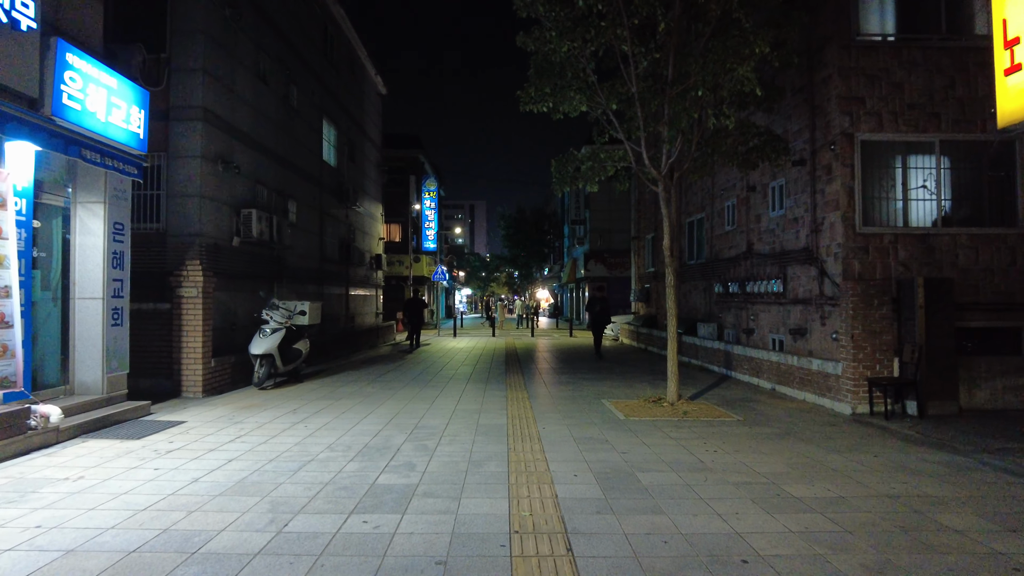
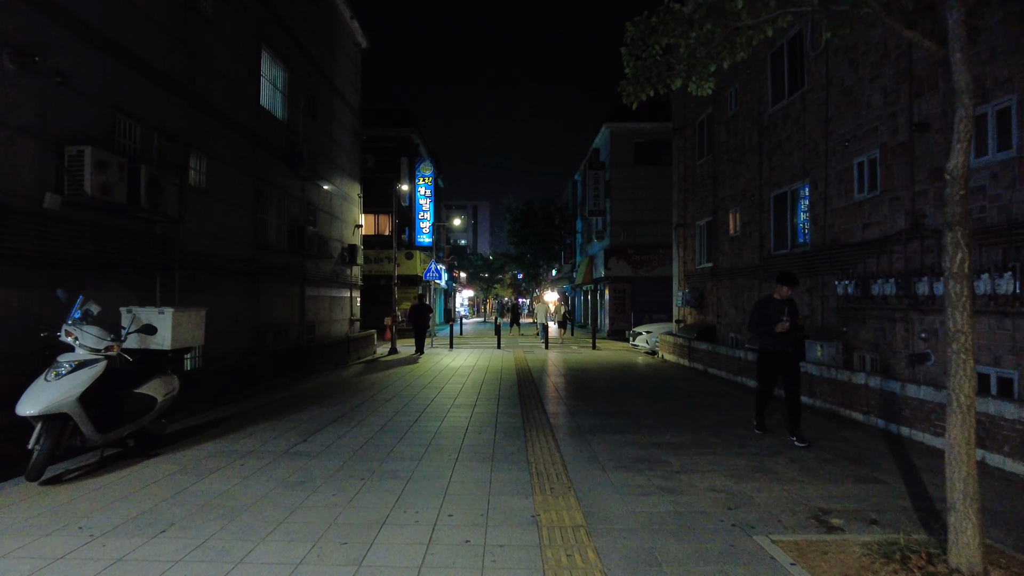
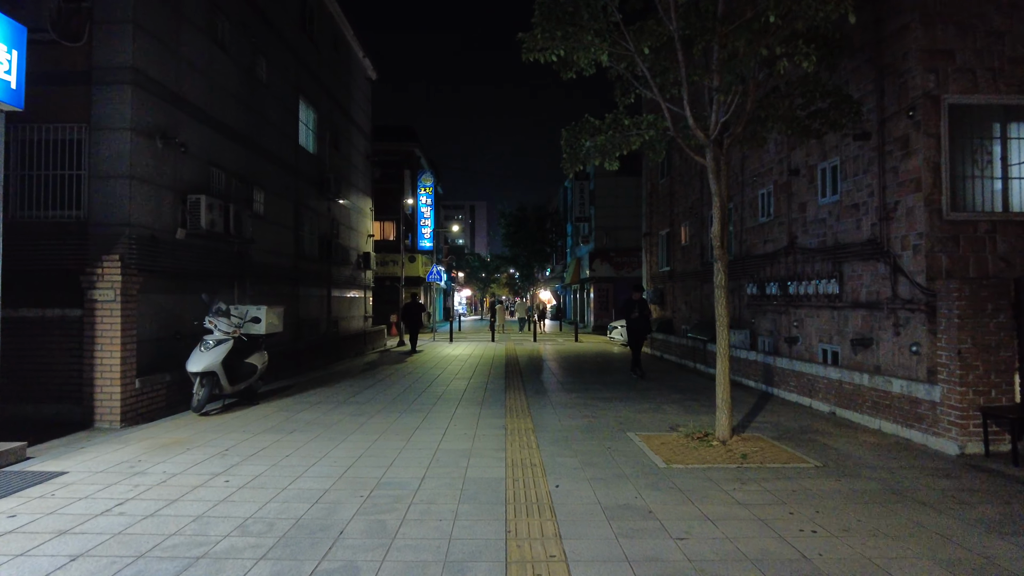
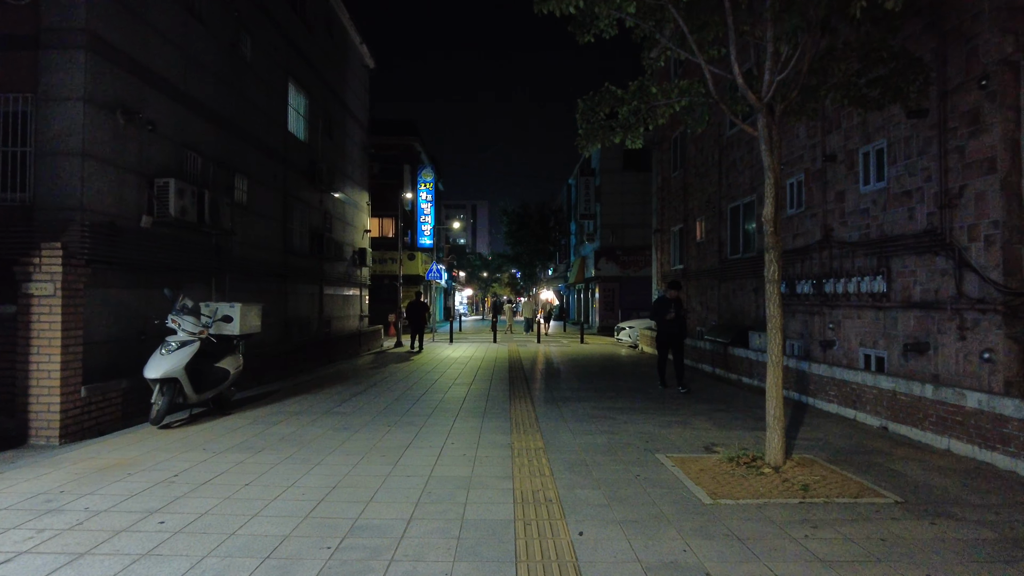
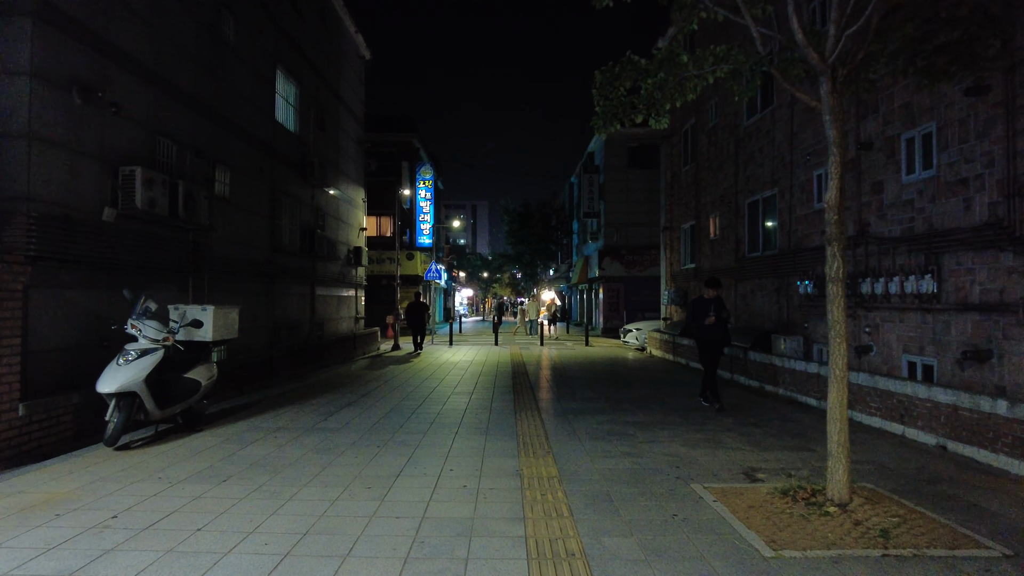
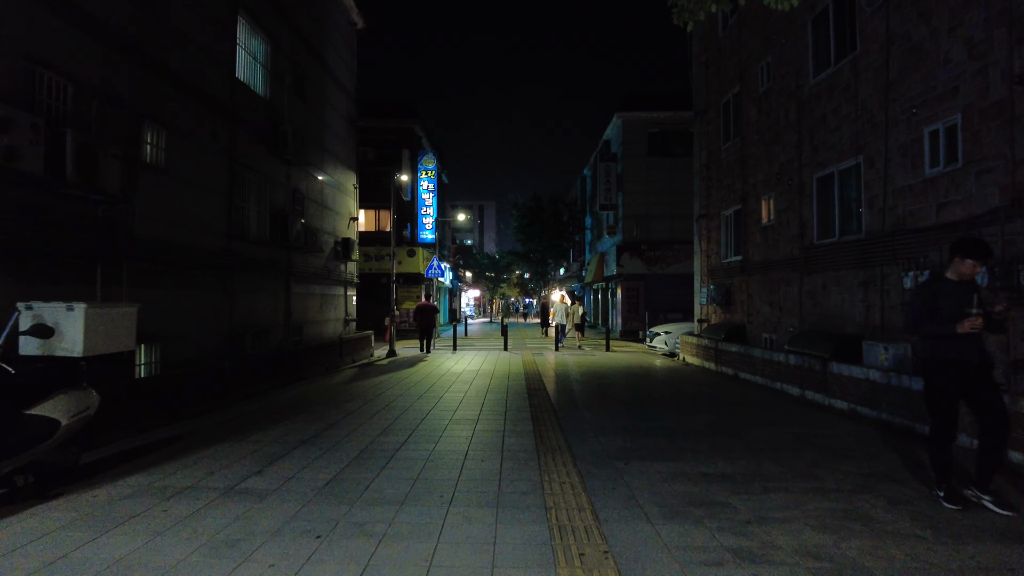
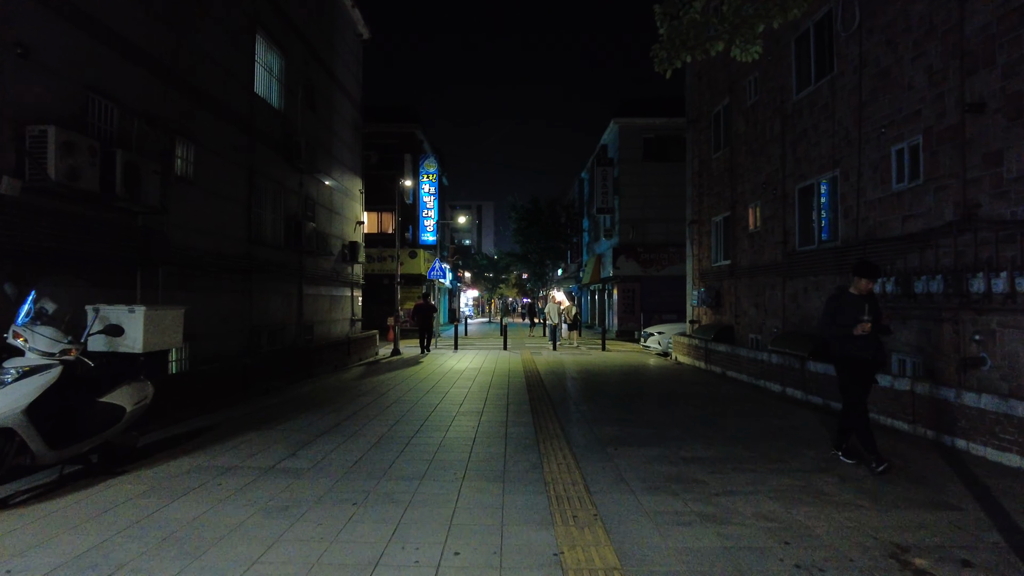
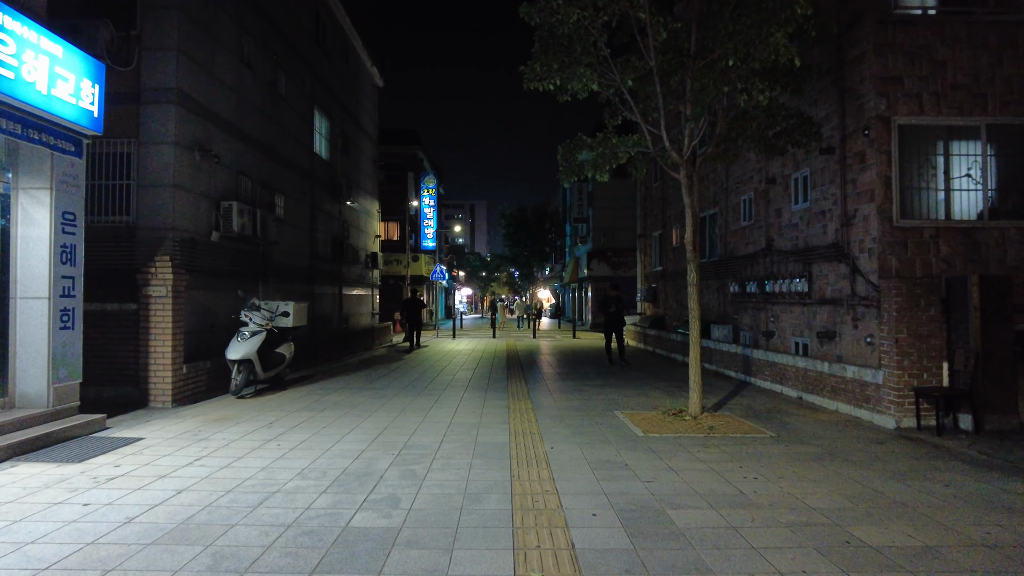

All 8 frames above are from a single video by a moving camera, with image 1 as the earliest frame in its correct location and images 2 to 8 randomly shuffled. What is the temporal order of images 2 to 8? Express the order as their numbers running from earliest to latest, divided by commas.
8, 3, 4, 5, 2, 7, 6
